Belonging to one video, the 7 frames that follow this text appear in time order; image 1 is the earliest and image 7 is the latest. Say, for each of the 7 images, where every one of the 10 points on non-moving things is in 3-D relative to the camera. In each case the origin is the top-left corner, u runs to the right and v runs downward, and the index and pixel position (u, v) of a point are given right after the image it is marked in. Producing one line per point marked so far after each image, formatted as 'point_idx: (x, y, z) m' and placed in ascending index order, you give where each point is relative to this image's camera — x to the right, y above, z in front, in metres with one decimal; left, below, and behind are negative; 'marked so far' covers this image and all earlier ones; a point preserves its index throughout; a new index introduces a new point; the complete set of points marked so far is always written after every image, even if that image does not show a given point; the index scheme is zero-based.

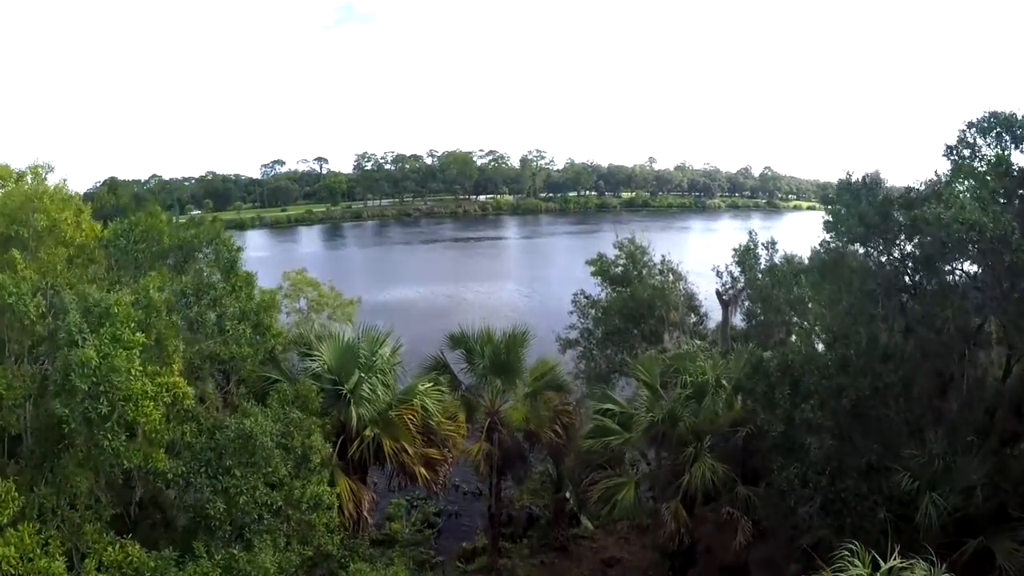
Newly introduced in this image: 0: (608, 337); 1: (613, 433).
0: (+2.6, -1.2, +17.0) m
1: (+1.7, -2.4, +10.5) m
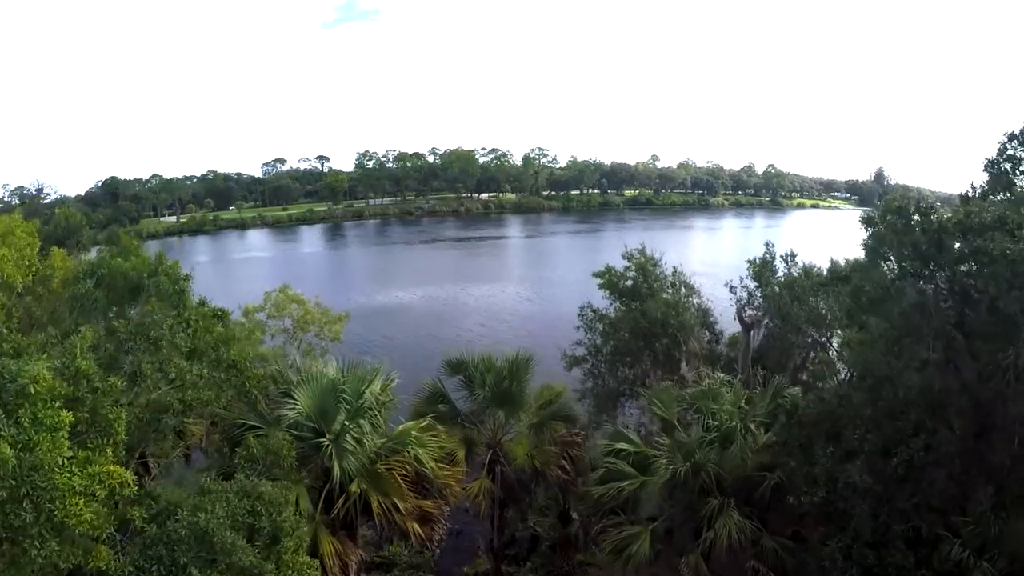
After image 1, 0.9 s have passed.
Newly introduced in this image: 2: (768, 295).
0: (+2.7, -1.6, +16.1) m
1: (+1.8, -2.9, +9.6) m
2: (+7.4, -0.2, +17.5) m
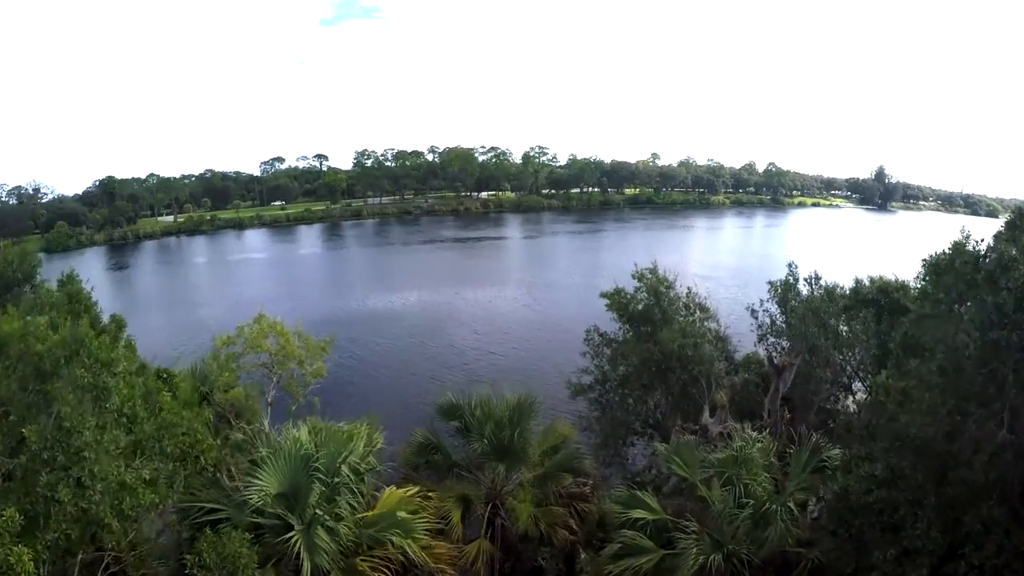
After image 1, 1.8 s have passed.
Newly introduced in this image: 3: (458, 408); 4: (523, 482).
0: (+2.8, -2.3, +14.9) m
1: (+1.8, -3.6, +8.4) m
2: (+7.5, -0.9, +16.4) m
3: (-0.9, -2.1, +11.1) m
4: (+0.2, -3.4, +10.9) m
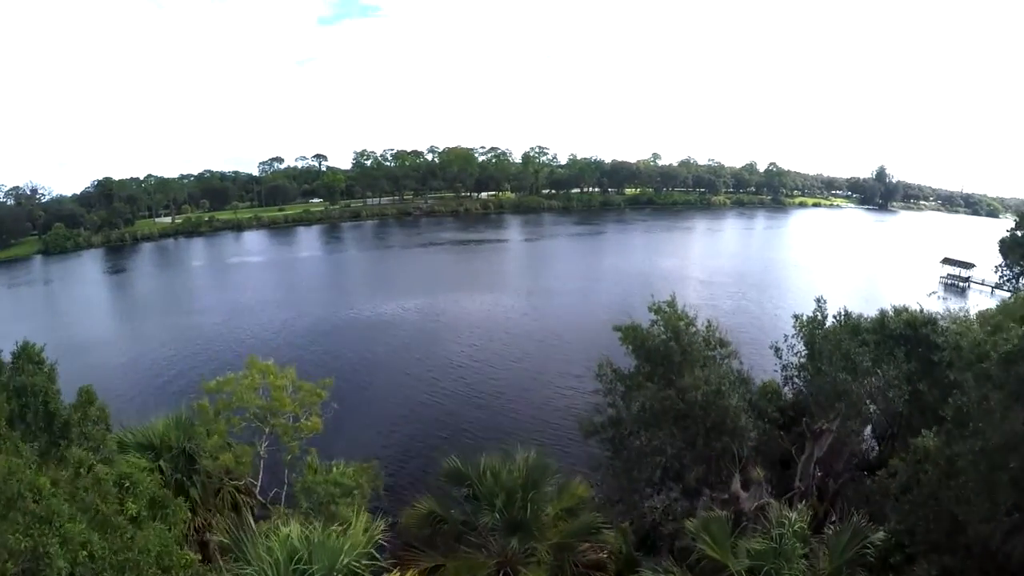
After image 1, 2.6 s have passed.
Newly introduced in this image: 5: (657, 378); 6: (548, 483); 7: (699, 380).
0: (+3.0, -3.2, +14.0) m
1: (+2.0, -4.5, +7.5) m
2: (+7.7, -1.8, +15.5) m
3: (-0.7, -3.0, +10.2) m
4: (+0.4, -4.3, +10.0) m
5: (+3.5, -2.0, +14.7) m
6: (+0.6, -3.2, +10.1) m
7: (+4.1, -2.0, +13.5) m
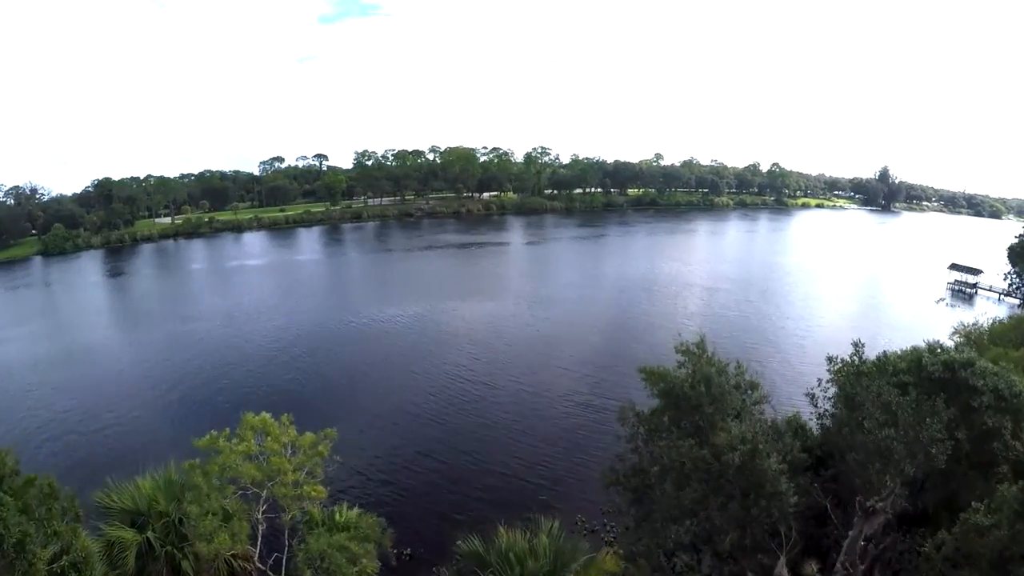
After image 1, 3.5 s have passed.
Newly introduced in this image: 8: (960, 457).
0: (+3.4, -4.2, +13.1) m
1: (+2.4, -5.5, +6.6) m
2: (+8.0, -2.8, +14.6) m
3: (-0.3, -4.0, +9.3) m
4: (+0.8, -5.3, +9.1) m
5: (+3.8, -3.0, +13.8) m
6: (+1.0, -4.2, +9.2) m
7: (+4.4, -3.0, +12.6) m
8: (+11.2, -4.2, +15.7) m
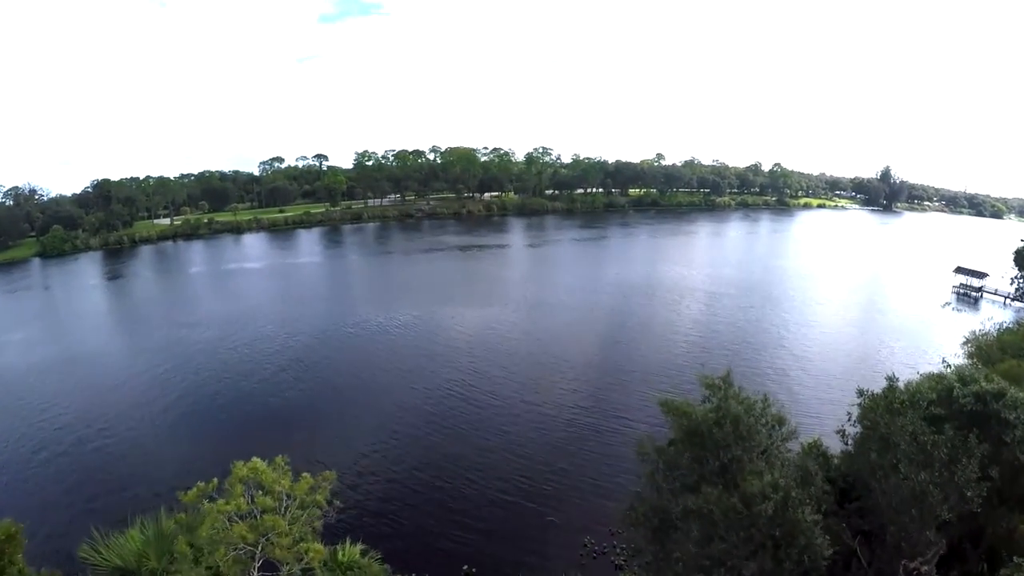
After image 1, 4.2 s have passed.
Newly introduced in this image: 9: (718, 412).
0: (+3.6, -4.9, +12.3) m
1: (+2.7, -6.2, +5.8) m
2: (+8.3, -3.5, +13.8) m
3: (-0.1, -4.7, +8.5) m
4: (+1.1, -6.0, +8.3) m
5: (+4.1, -3.7, +13.0) m
6: (+1.3, -4.9, +8.4) m
7: (+4.7, -3.7, +11.8) m
8: (+11.5, -4.9, +14.9) m
9: (+4.4, -2.8, +13.2) m
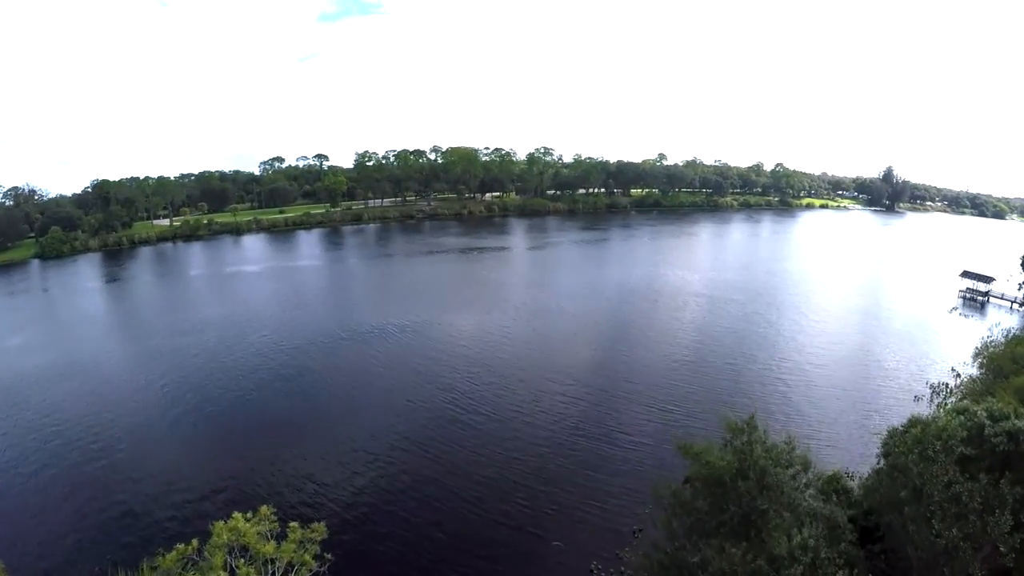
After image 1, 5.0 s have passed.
0: (+3.8, -5.6, +11.5) m
1: (+2.8, -7.0, +5.0) m
2: (+8.5, -4.3, +13.0) m
3: (+0.1, -5.5, +7.7) m
4: (+1.2, -6.8, +7.5) m
5: (+4.3, -4.5, +12.2) m
6: (+1.4, -5.7, +7.6) m
7: (+4.9, -4.5, +11.0) m
8: (+11.7, -5.7, +14.1) m
9: (+4.6, -3.5, +12.4) m
